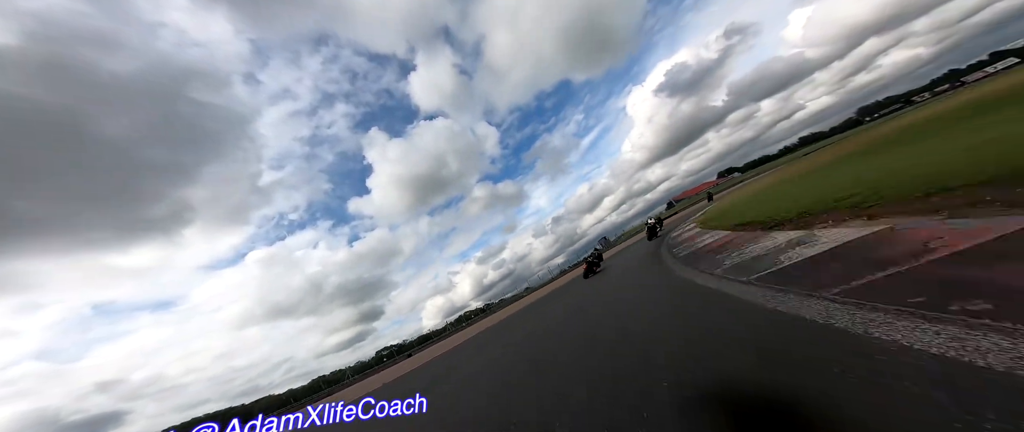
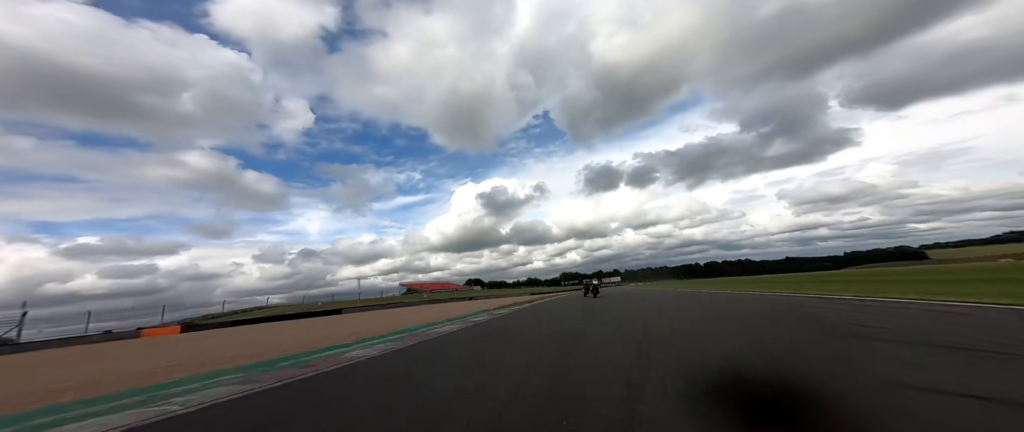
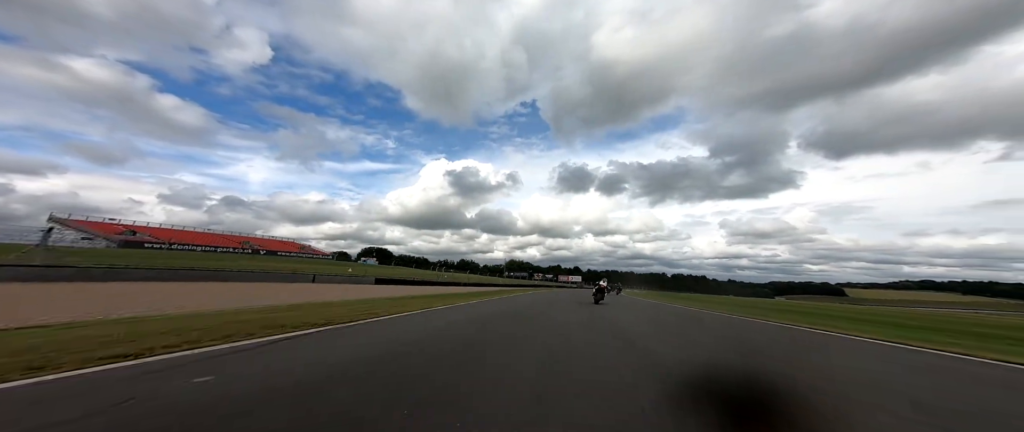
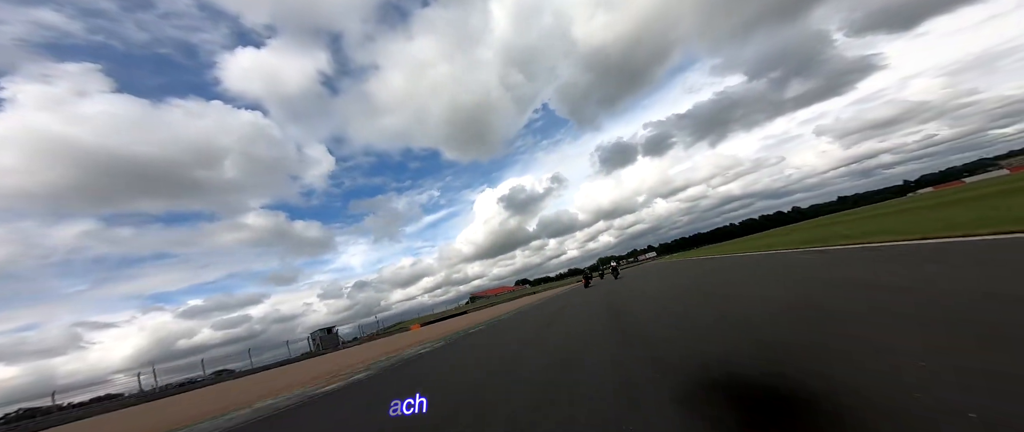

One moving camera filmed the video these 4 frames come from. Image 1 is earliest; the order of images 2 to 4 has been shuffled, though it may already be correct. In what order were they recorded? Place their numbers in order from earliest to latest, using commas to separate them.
4, 2, 3
